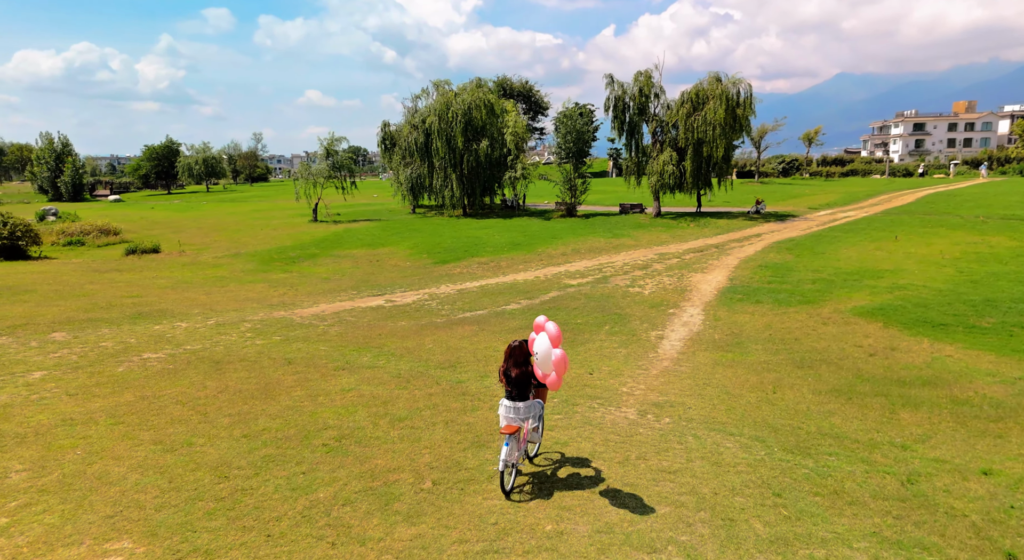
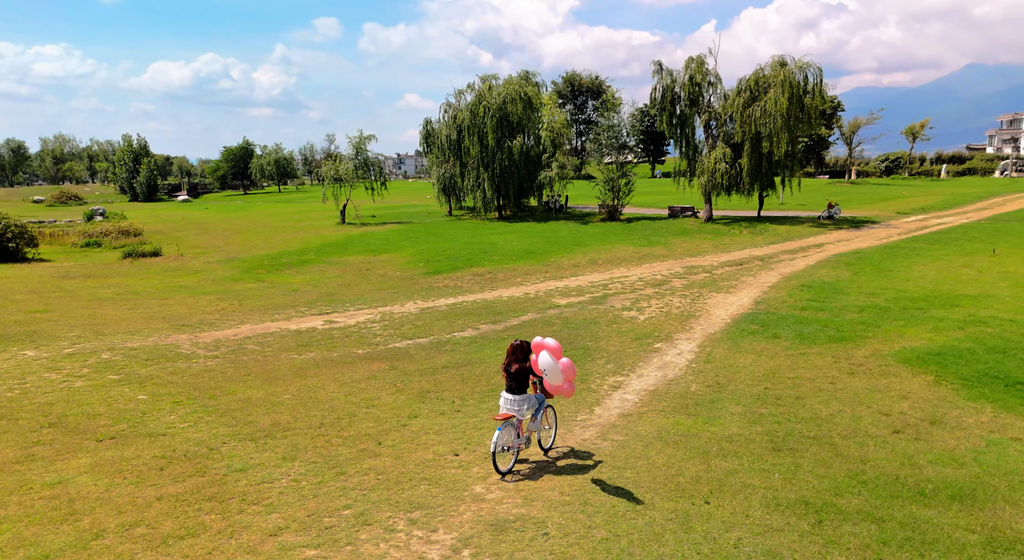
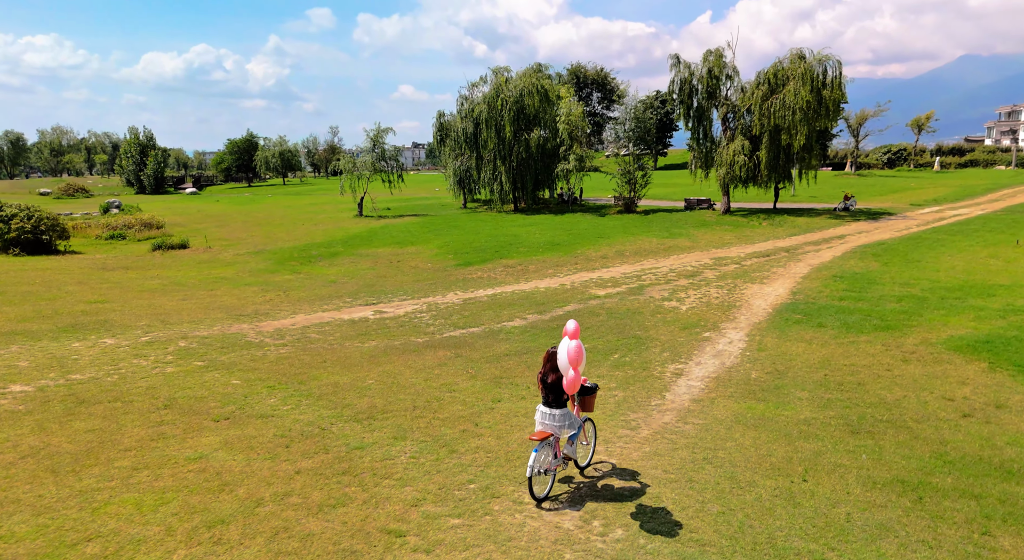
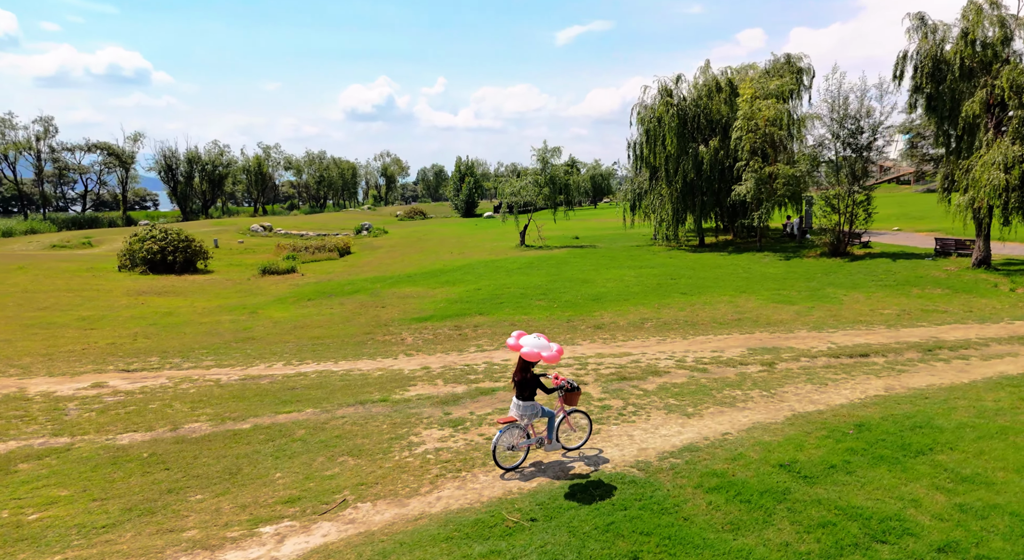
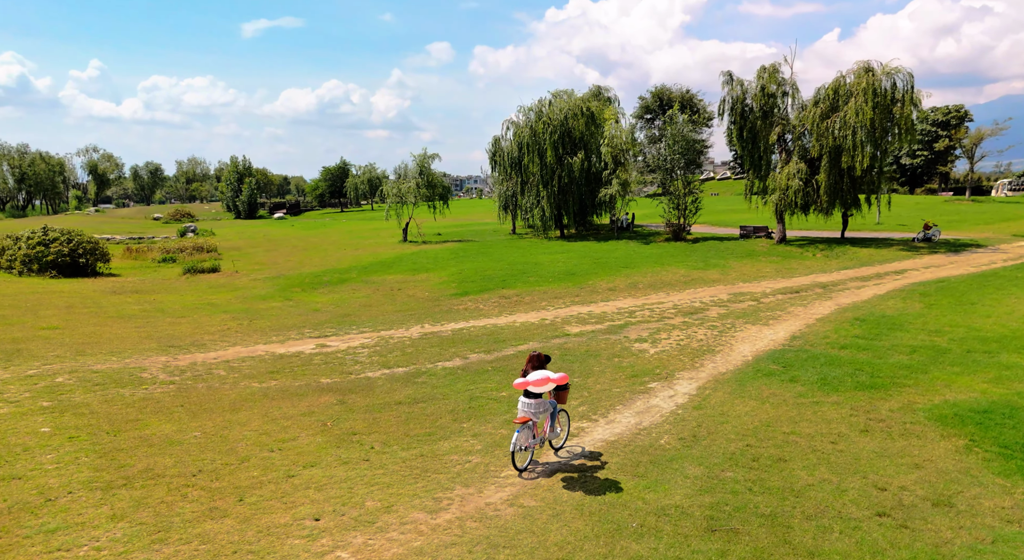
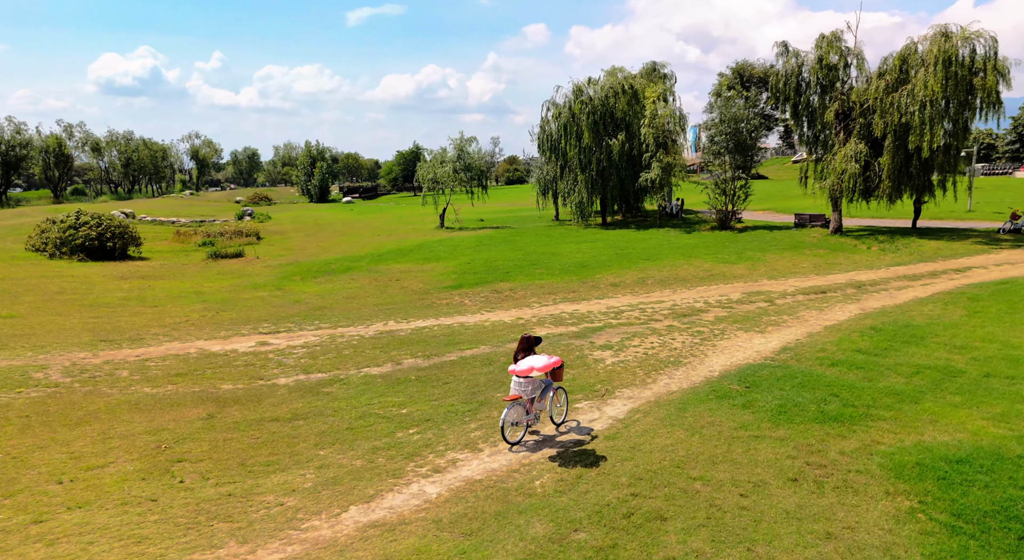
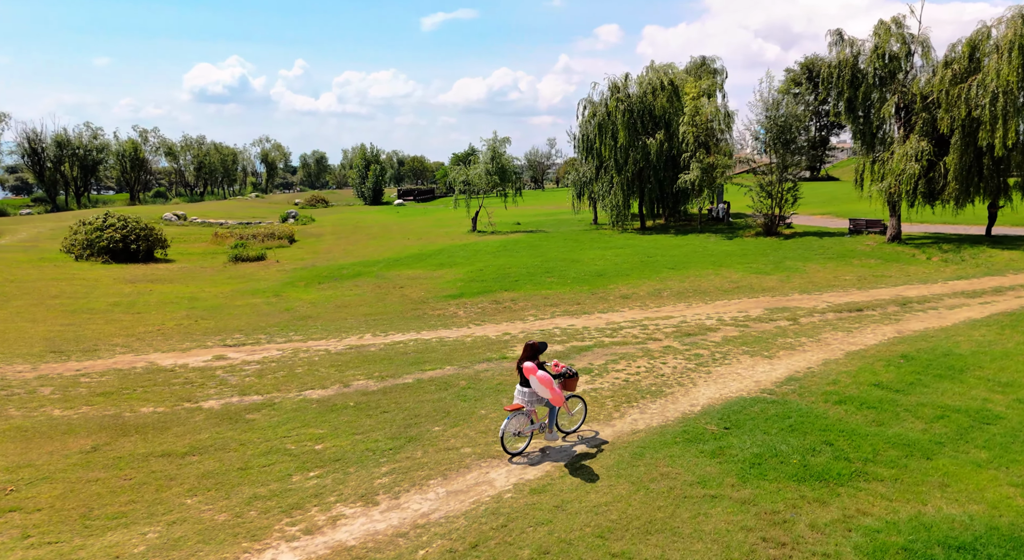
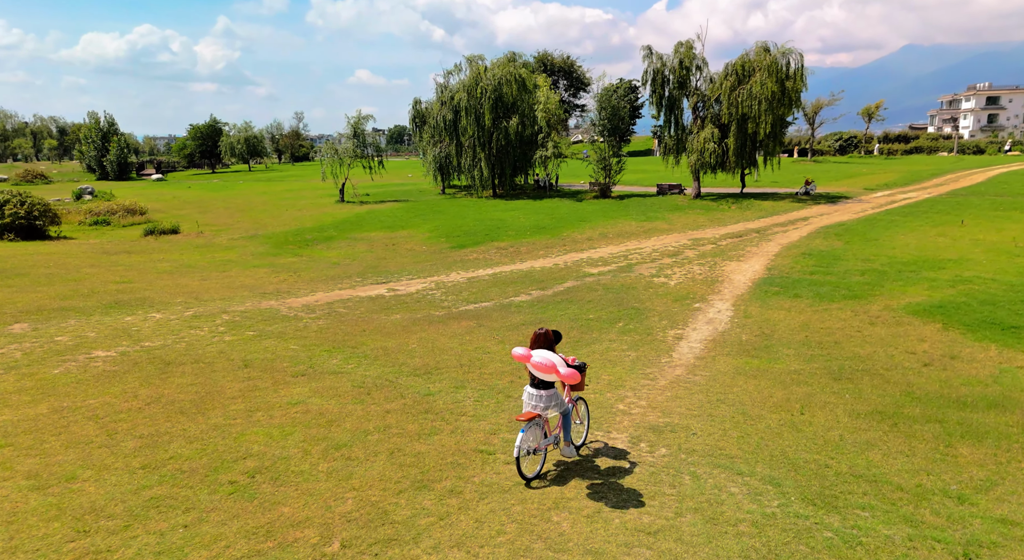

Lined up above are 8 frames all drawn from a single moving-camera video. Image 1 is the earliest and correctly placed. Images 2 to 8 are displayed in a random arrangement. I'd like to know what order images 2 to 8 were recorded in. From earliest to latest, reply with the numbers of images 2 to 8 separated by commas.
8, 3, 2, 5, 6, 7, 4
